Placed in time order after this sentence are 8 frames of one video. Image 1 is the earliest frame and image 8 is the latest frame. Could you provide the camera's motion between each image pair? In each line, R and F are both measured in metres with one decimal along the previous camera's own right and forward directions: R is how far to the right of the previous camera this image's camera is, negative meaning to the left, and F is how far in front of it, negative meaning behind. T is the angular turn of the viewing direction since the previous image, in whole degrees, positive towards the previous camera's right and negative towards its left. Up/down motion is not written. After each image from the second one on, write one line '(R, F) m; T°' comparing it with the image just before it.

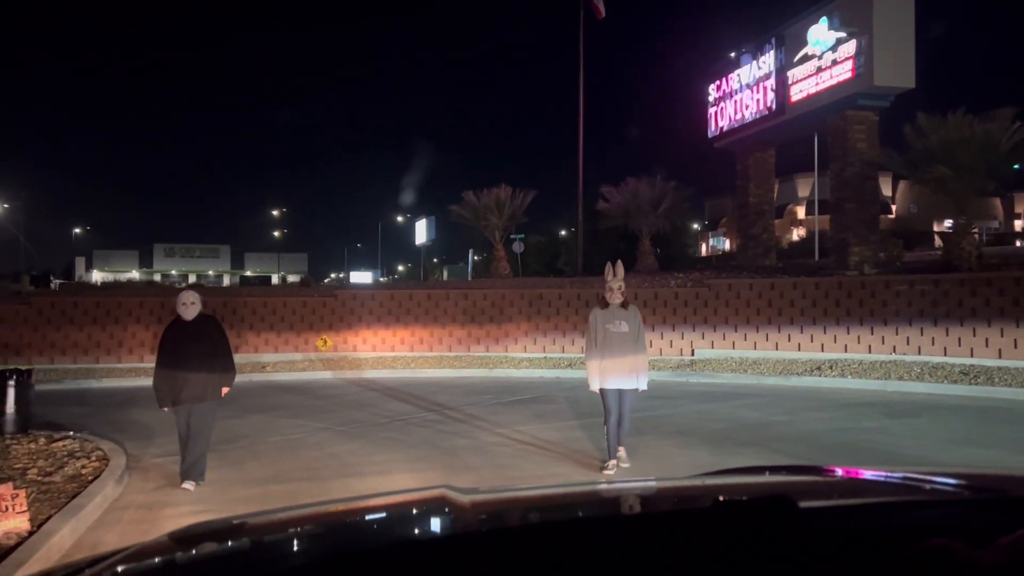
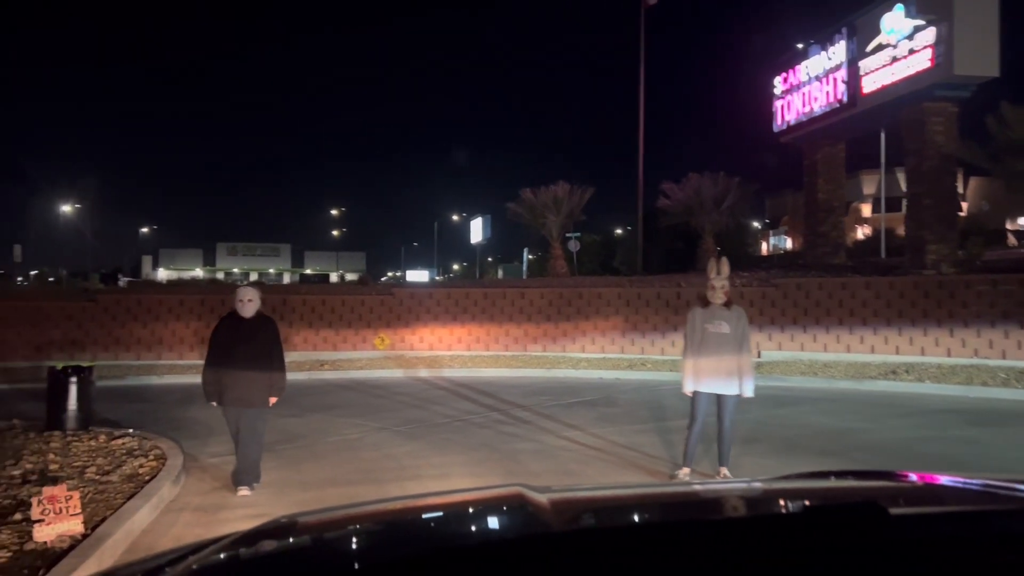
(-0.1, +0.3) m; -4°
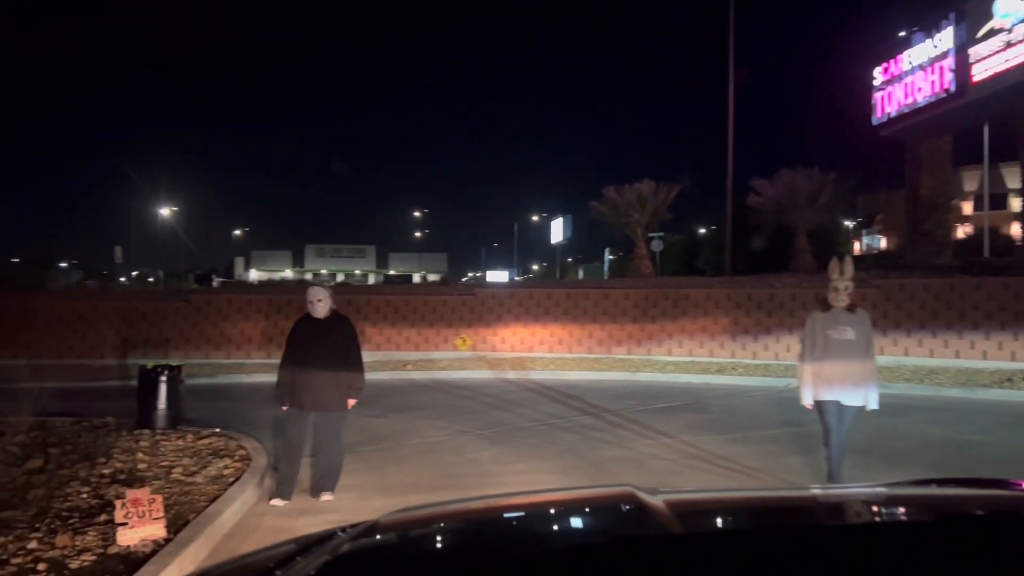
(-0.1, +0.4) m; -5°
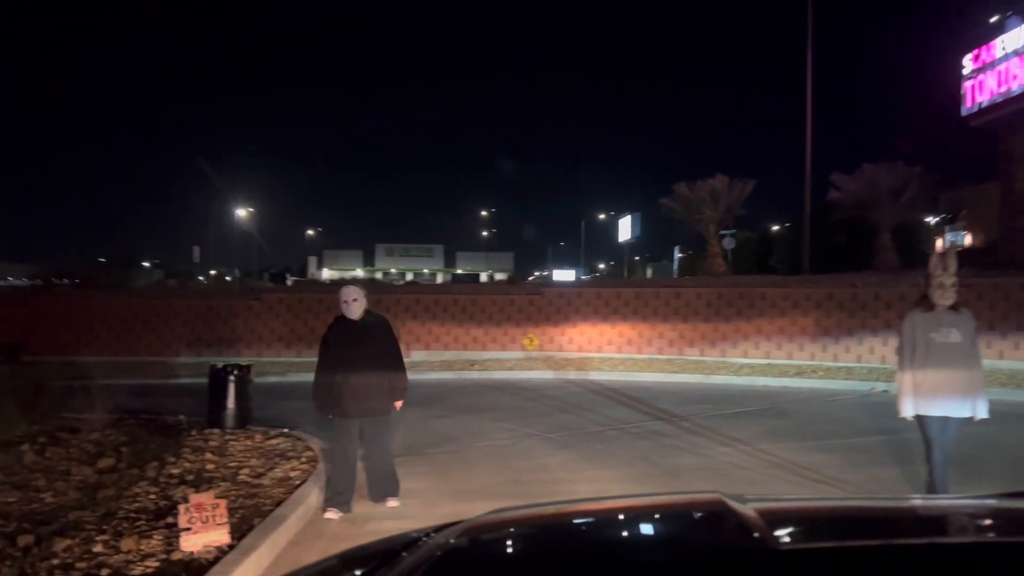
(0.0, +0.3) m; -4°
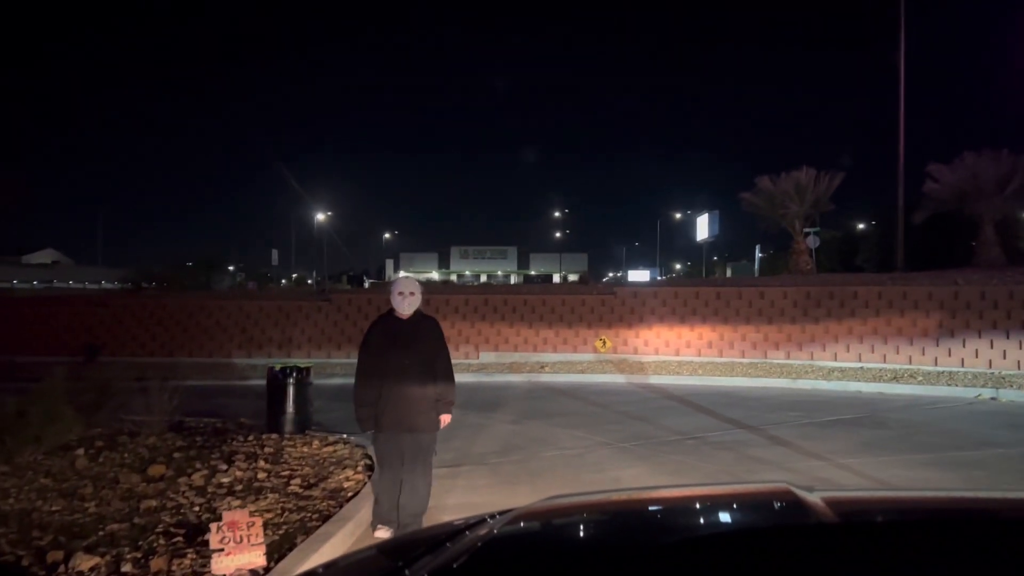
(+0.1, +0.8) m; -5°
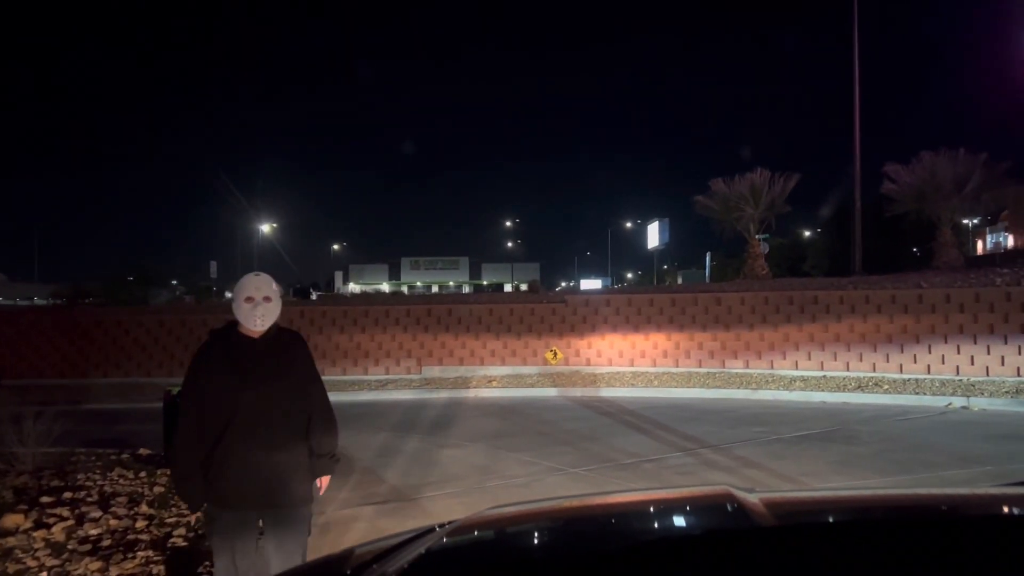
(+0.2, +1.3) m; +3°
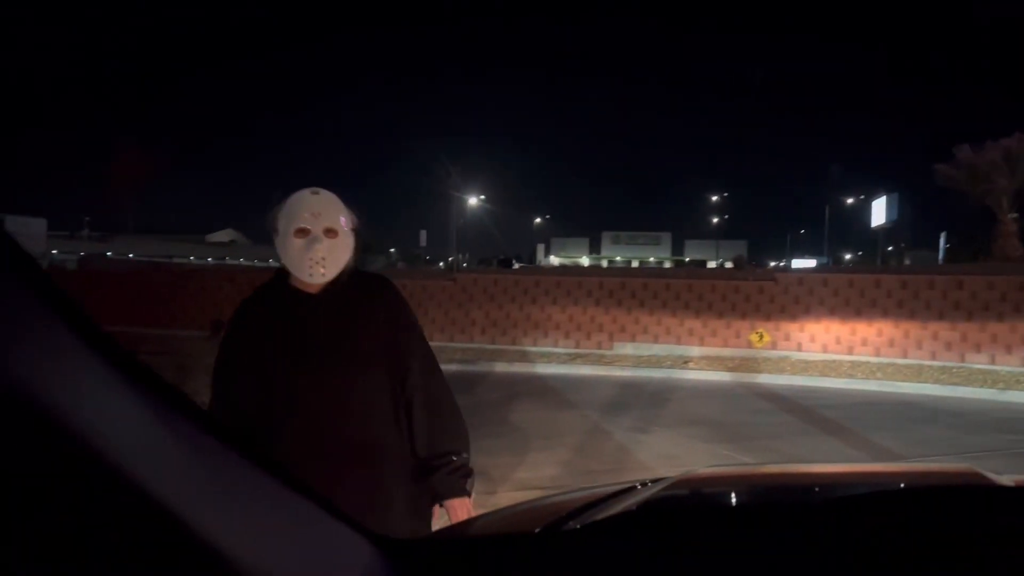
(0.0, +1.1) m; -13°
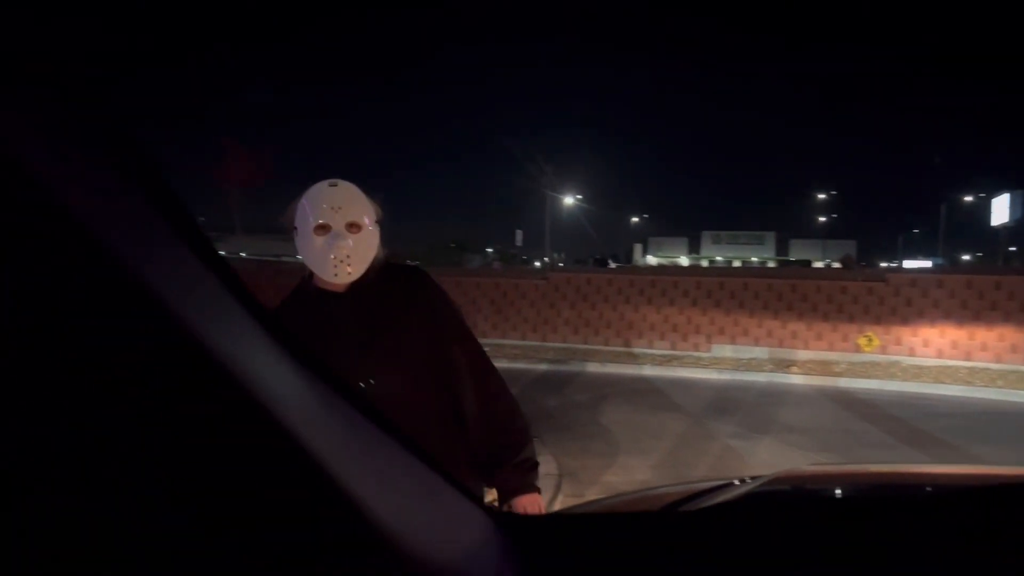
(0.0, +0.3) m; -6°
